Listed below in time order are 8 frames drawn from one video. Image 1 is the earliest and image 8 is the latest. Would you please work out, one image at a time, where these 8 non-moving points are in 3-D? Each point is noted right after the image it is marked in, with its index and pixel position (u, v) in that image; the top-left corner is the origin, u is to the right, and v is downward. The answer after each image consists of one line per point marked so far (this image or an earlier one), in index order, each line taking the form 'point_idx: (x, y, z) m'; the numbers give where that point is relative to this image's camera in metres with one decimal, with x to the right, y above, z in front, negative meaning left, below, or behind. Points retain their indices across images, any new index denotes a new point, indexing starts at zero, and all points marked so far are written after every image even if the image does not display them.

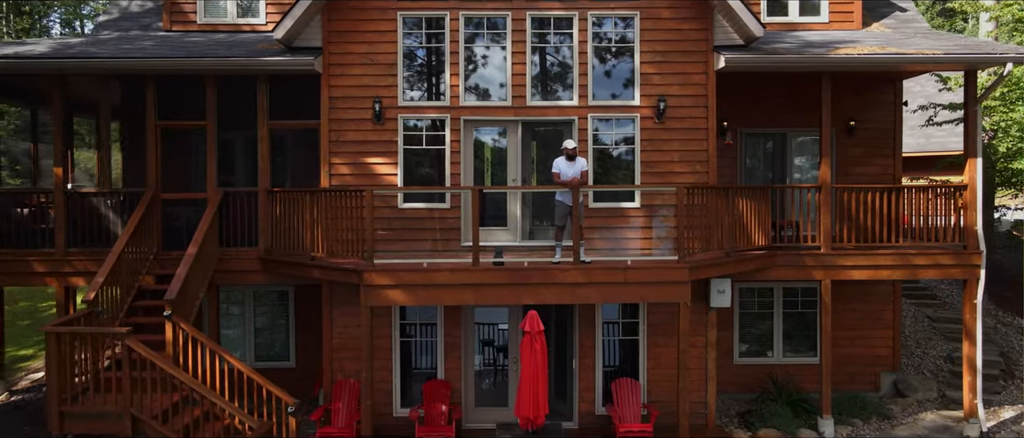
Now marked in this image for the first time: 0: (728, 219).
0: (+2.7, 0.0, +9.6) m
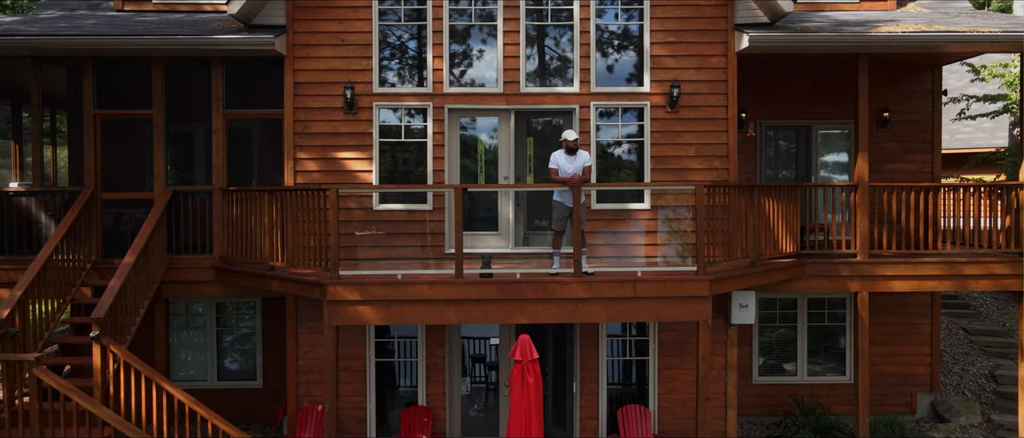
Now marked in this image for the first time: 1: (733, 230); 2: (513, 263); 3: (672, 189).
0: (+2.6, -0.1, +8.3) m
1: (+2.3, -0.1, +7.9) m
2: (+0.1, -0.4, +7.7) m
3: (+1.6, +0.3, +7.5) m
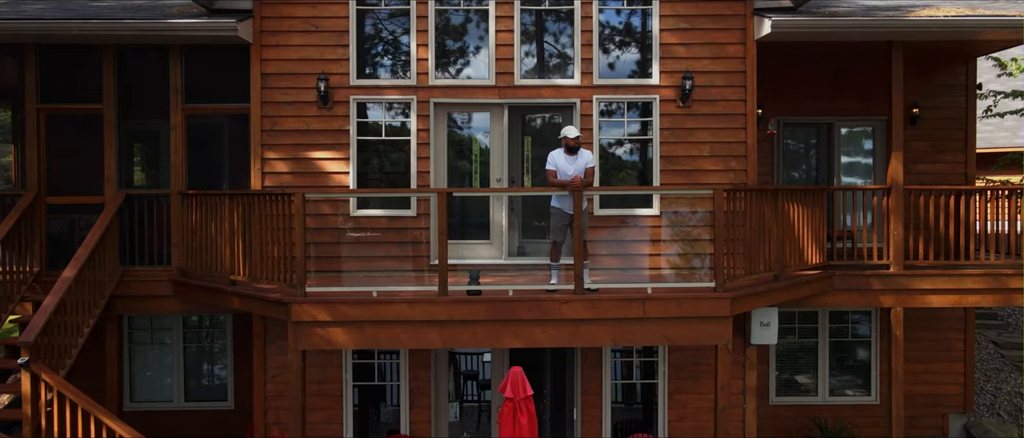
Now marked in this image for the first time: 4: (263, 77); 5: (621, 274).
0: (+2.5, -0.1, +7.3) m
1: (+2.2, -0.2, +7.0) m
2: (0.0, -0.5, +6.7) m
3: (+1.5, +0.2, +6.6) m
4: (-2.6, +1.5, +8.0) m
5: (+0.9, -0.4, +6.6) m
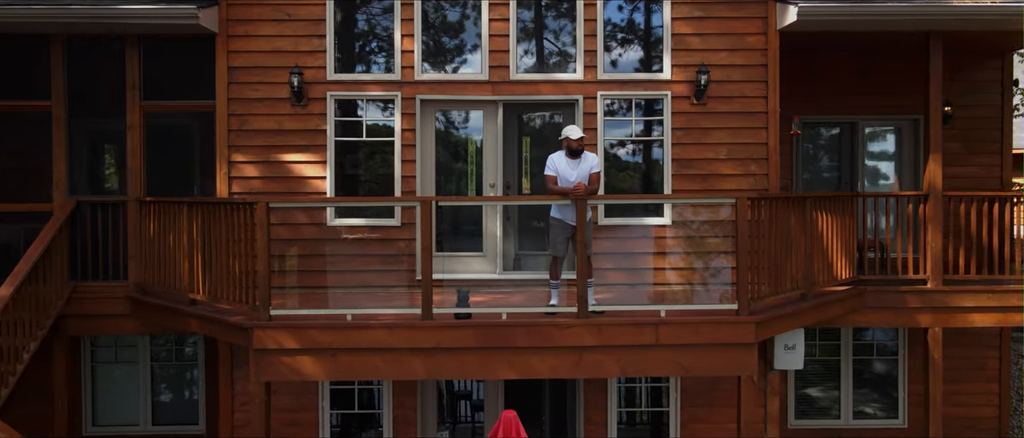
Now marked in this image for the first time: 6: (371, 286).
0: (+2.5, -0.2, +6.5) m
1: (+2.2, -0.3, +6.2) m
2: (-0.1, -0.6, +5.9) m
3: (+1.5, +0.1, +5.8) m
4: (-2.7, +1.4, +7.2) m
5: (+0.8, -0.5, +5.8) m
6: (-1.1, -0.5, +5.7) m
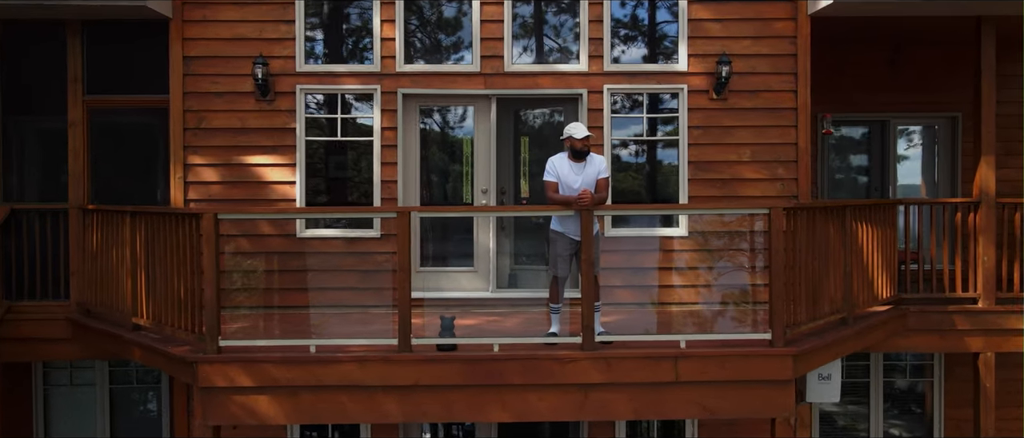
0: (+2.5, -0.3, +5.6) m
1: (+2.1, -0.4, +5.3) m
2: (-0.1, -0.6, +5.0) m
3: (+1.4, 0.0, +4.9) m
4: (-2.7, +1.3, +6.3) m
5: (+0.8, -0.6, +4.9) m
6: (-1.1, -0.6, +4.9) m
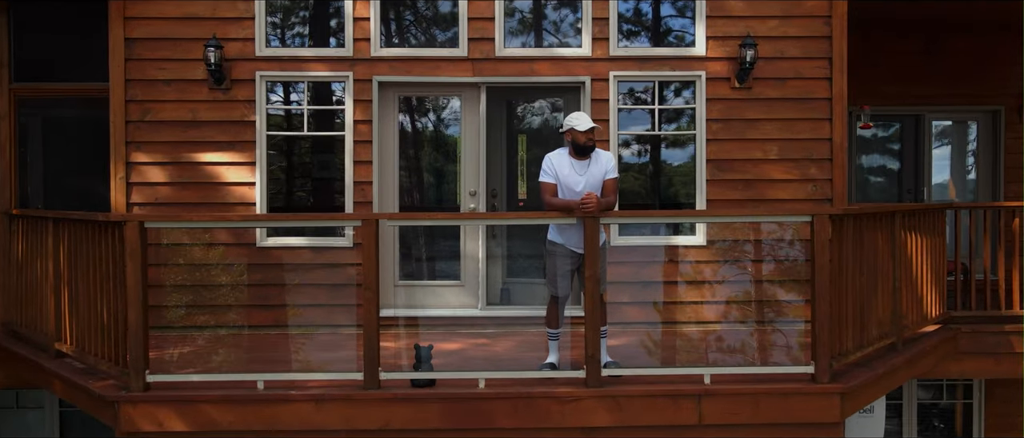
0: (+2.4, -0.4, +4.8) m
1: (+2.1, -0.4, +4.5) m
2: (-0.2, -0.7, +4.2) m
3: (+1.4, 0.0, +4.1) m
4: (-2.8, +1.3, +5.5) m
5: (+0.7, -0.7, +4.1) m
6: (-1.2, -0.6, +4.0) m
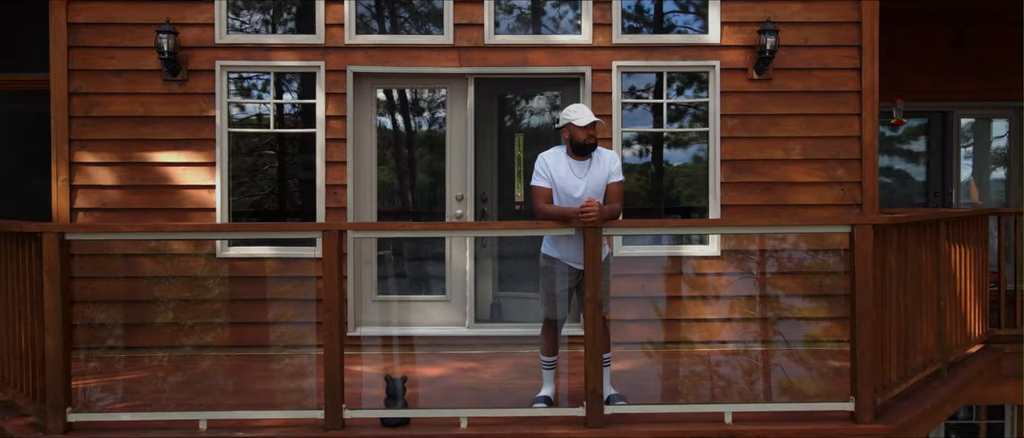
0: (+2.3, -0.4, +4.2) m
1: (+2.0, -0.5, +3.9) m
2: (-0.2, -0.7, +3.6) m
3: (+1.3, -0.1, +3.5) m
4: (-2.8, +1.2, +4.9) m
5: (+0.7, -0.7, +3.5) m
6: (-1.2, -0.7, +3.4) m
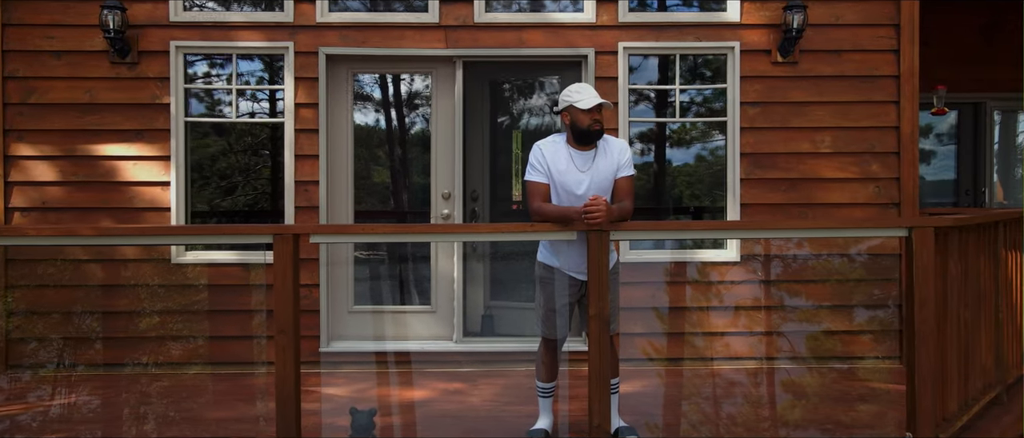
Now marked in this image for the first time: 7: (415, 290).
0: (+2.3, -0.4, +3.6) m
1: (+2.0, -0.5, +3.3) m
2: (-0.3, -0.7, +3.0) m
3: (+1.3, -0.1, +2.9) m
4: (-2.9, +1.2, +4.3) m
5: (+0.7, -0.7, +2.9) m
6: (-1.2, -0.7, +2.9) m
7: (-0.4, -0.3, +2.9) m
